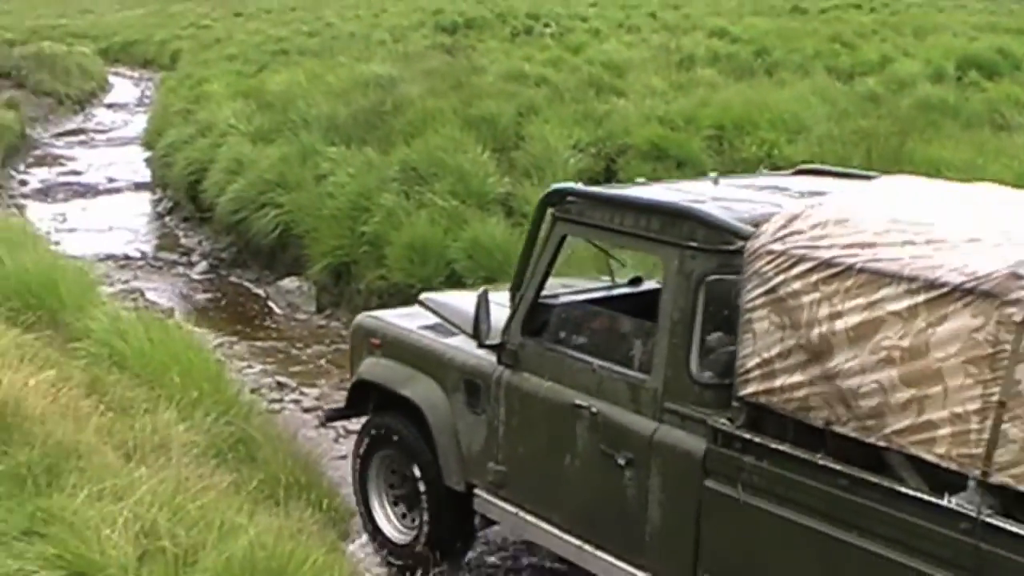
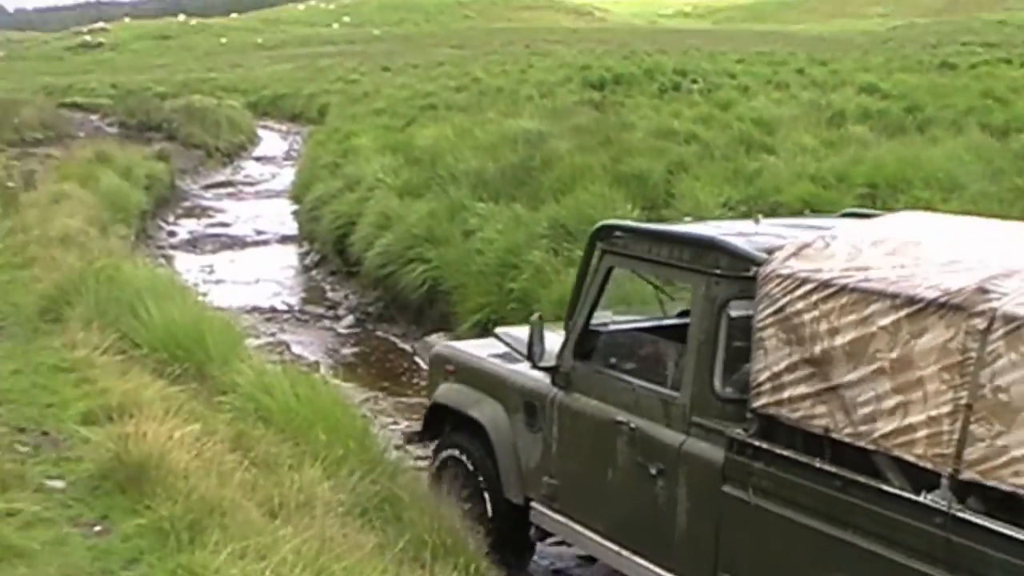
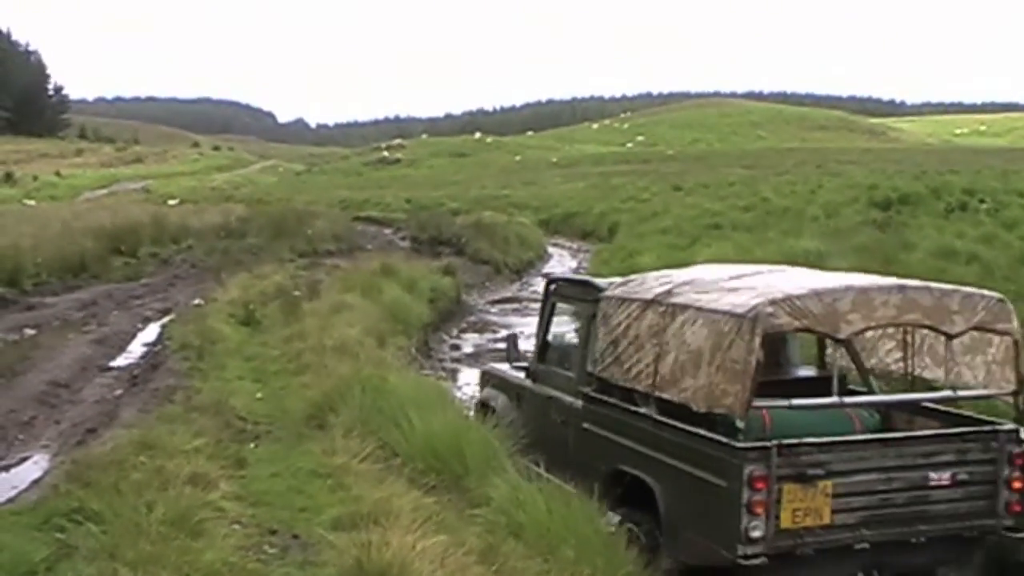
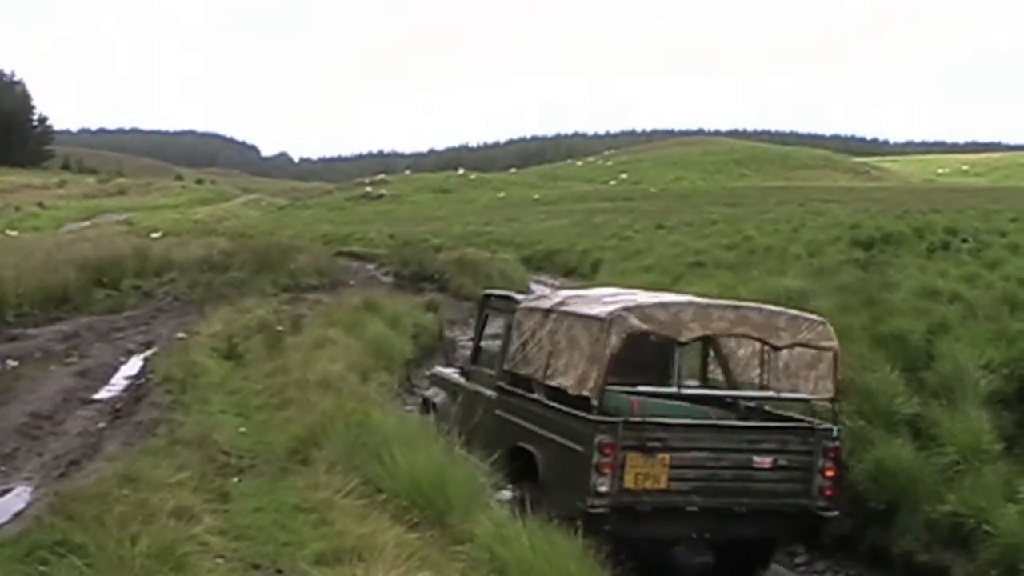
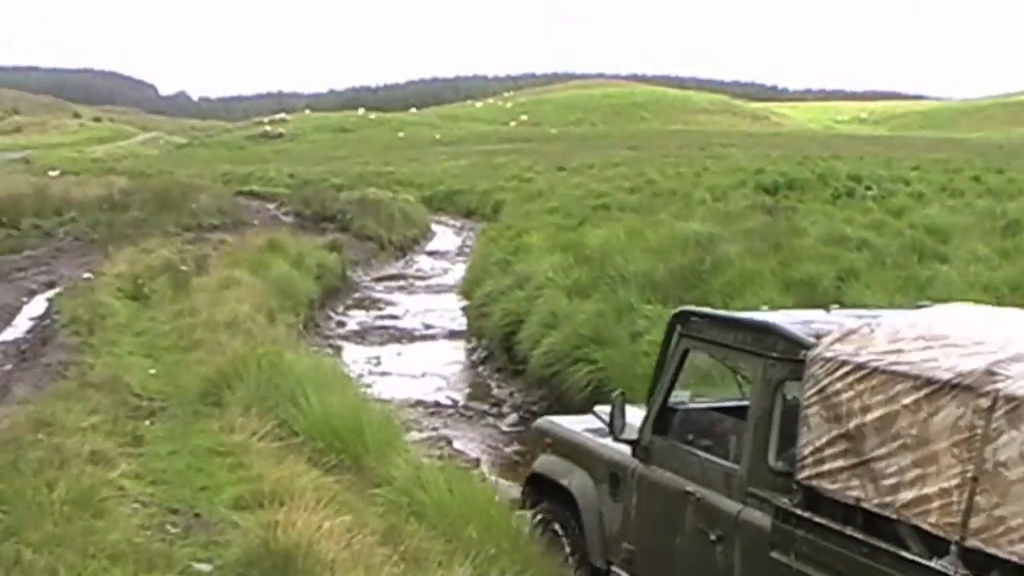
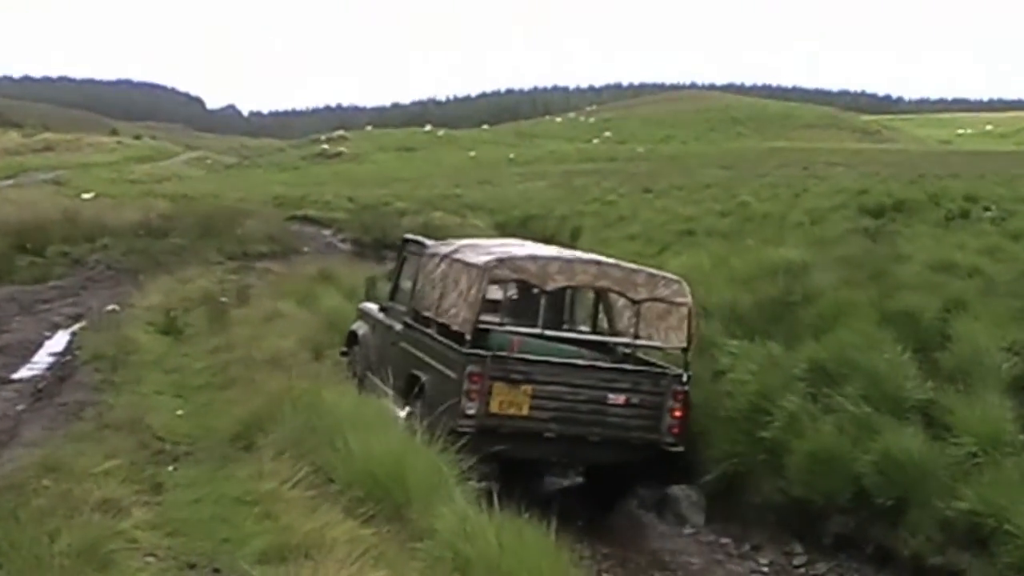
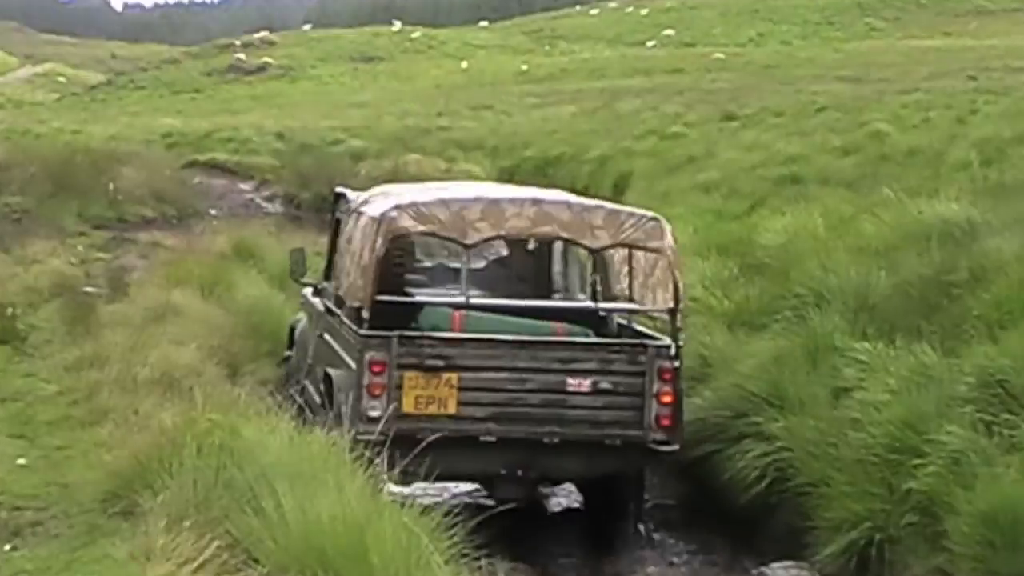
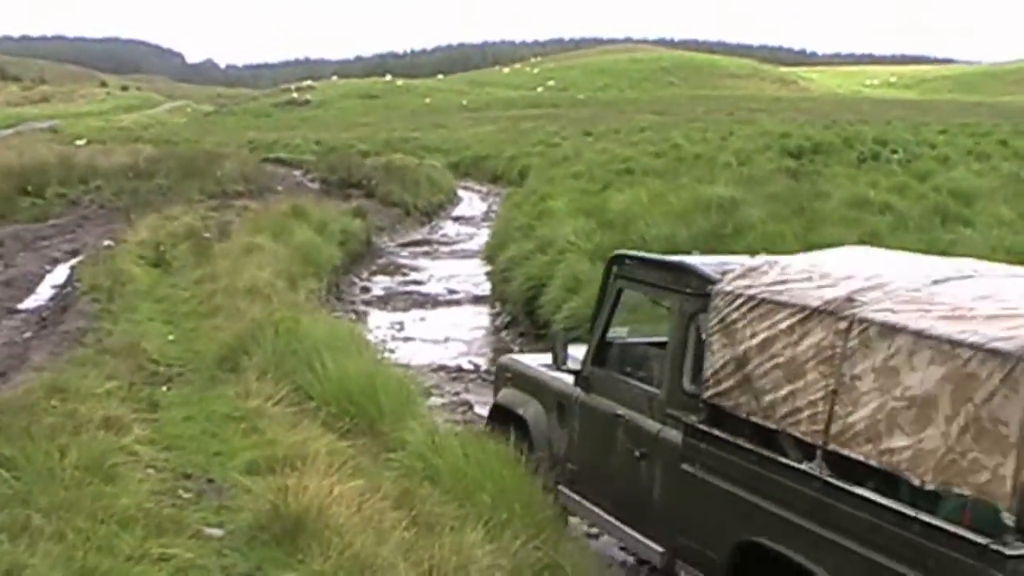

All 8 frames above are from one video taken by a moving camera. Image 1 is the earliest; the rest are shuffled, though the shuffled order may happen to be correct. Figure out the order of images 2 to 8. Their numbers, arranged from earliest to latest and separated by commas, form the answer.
2, 5, 8, 3, 4, 6, 7
